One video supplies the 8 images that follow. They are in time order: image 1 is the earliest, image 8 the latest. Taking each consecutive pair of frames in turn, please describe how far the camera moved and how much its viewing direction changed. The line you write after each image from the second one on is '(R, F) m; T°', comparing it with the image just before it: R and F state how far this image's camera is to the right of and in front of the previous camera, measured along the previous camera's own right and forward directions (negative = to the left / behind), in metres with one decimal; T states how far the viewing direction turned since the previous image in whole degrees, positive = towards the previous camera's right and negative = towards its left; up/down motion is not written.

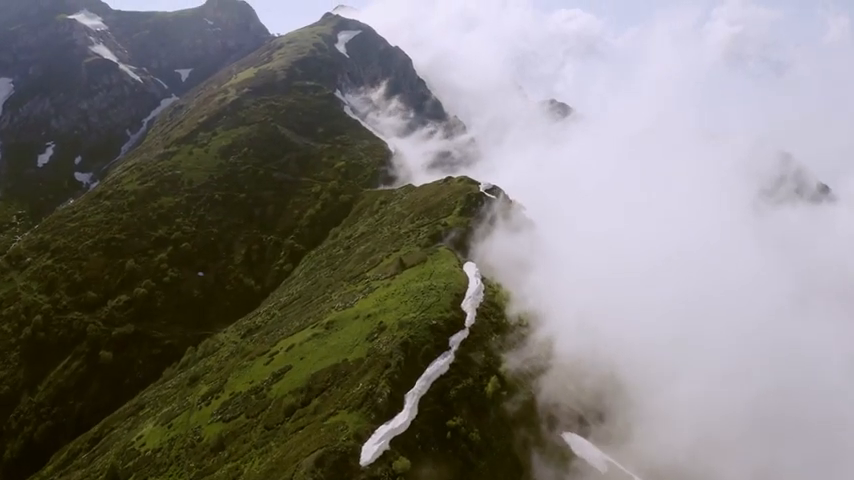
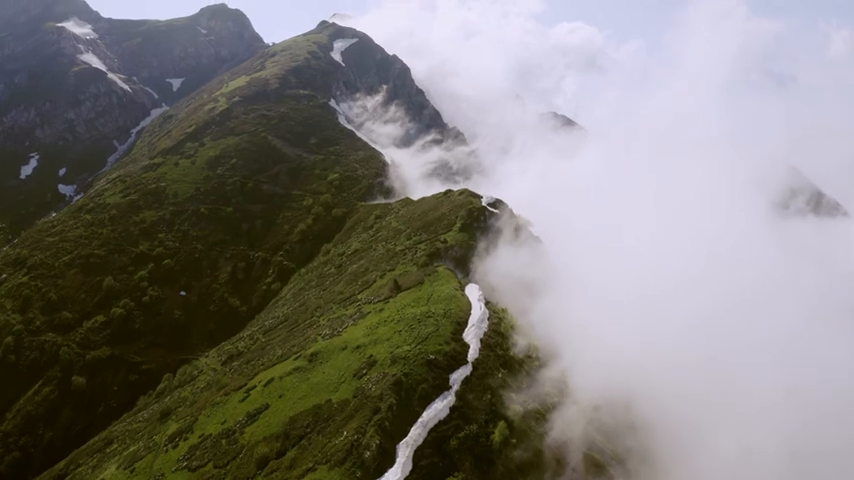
(+0.3, +9.2) m; 0°
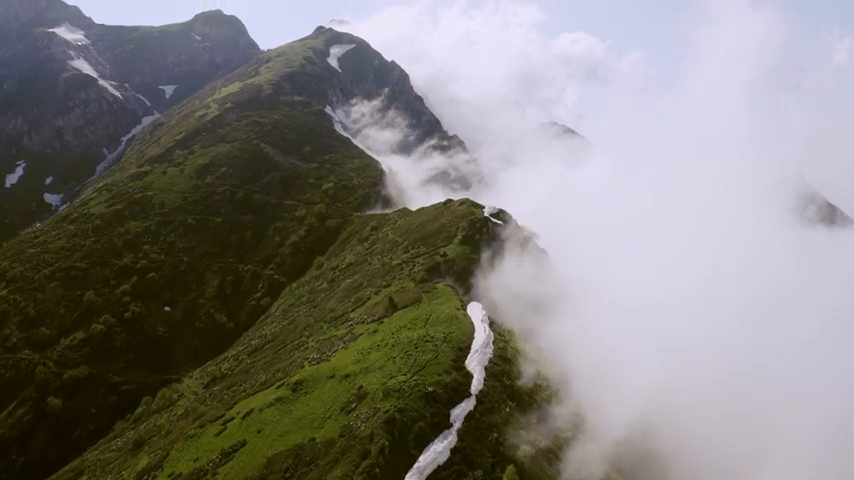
(+0.1, +7.3) m; 0°
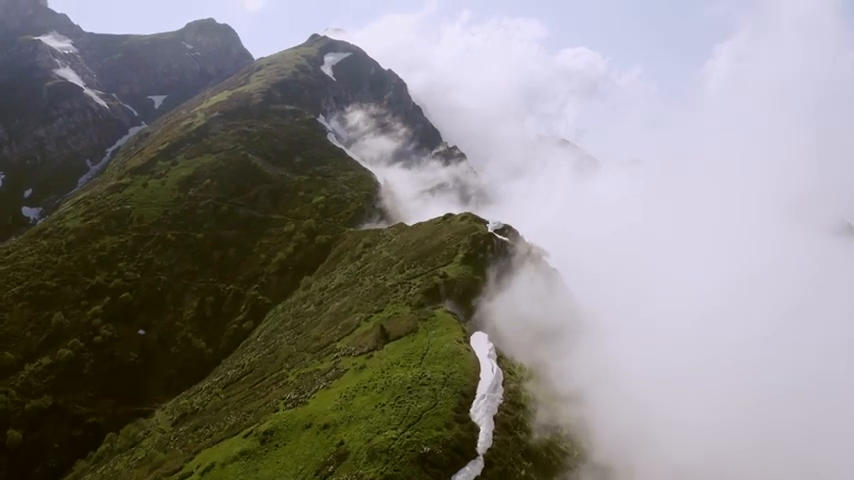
(+0.2, +10.1) m; 0°
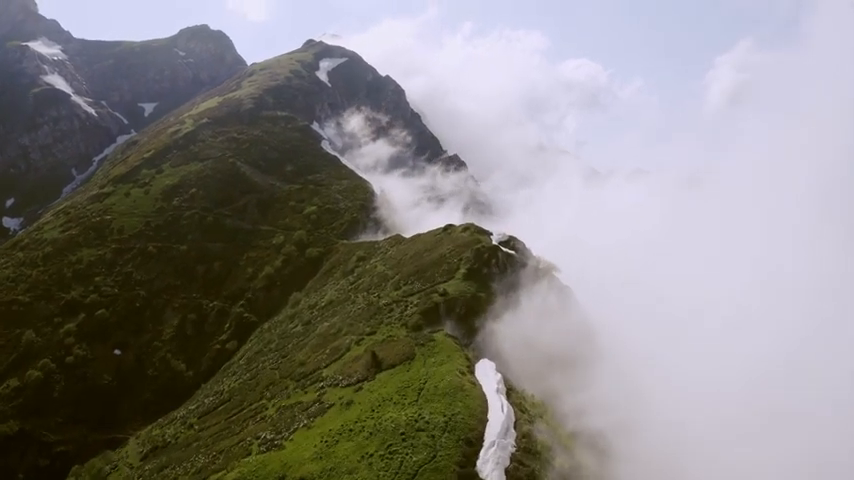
(+0.1, +8.2) m; 0°
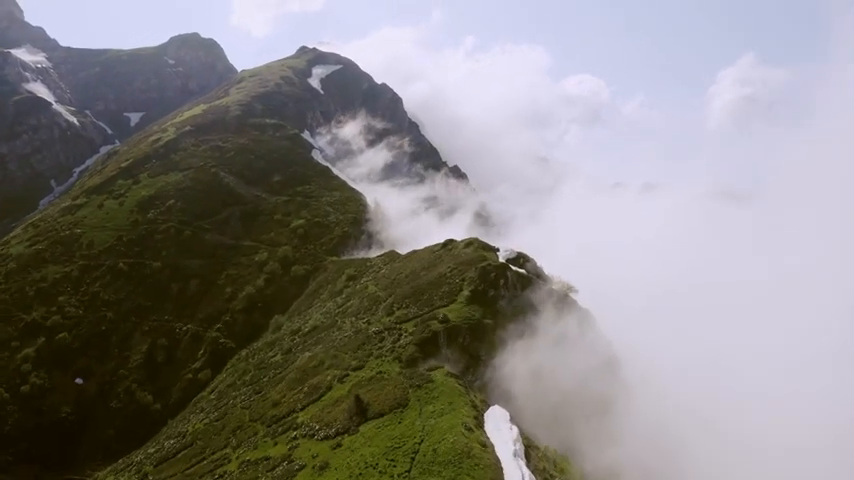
(+0.1, +10.6) m; 0°
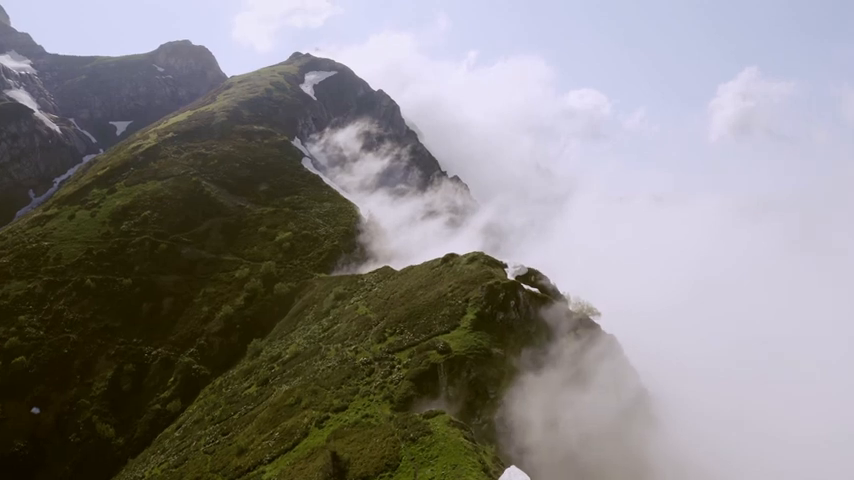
(+0.1, +9.7) m; 0°
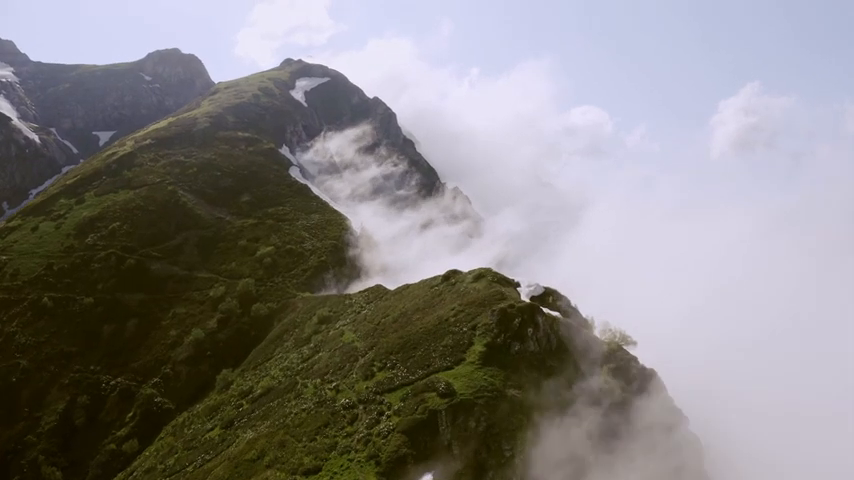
(0.0, +10.4) m; 0°
